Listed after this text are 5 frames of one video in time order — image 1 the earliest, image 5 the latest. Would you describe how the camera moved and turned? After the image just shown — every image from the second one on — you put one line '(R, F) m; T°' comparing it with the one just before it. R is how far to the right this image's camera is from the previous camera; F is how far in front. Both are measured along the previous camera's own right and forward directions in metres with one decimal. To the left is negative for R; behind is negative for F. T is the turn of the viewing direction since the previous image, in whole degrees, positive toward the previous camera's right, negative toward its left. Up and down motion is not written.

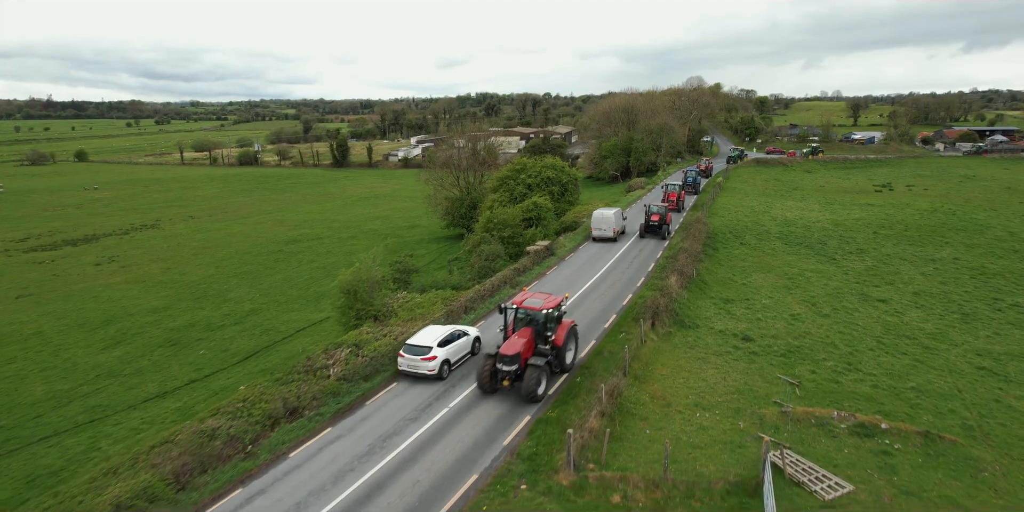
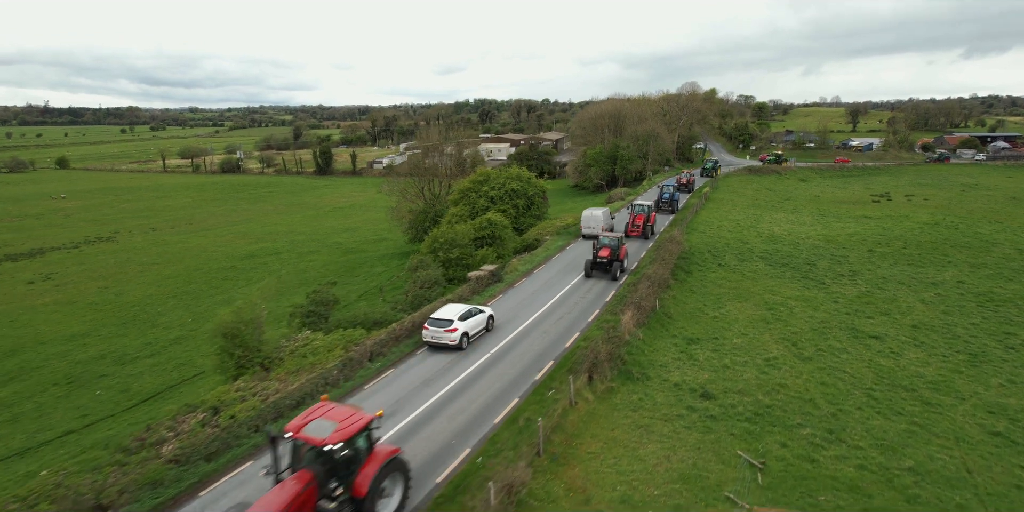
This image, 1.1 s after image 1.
(+2.3, +3.5) m; 0°
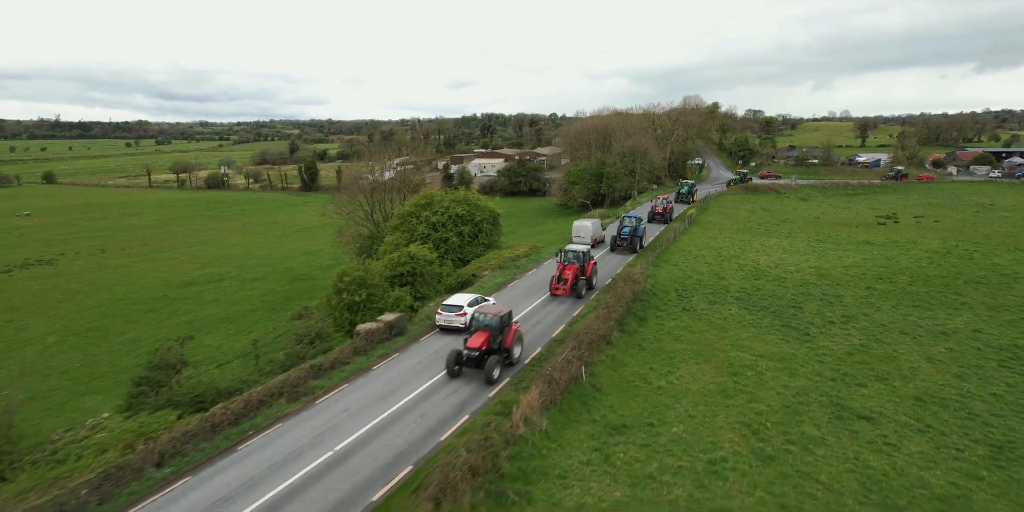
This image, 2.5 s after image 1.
(+3.2, +4.7) m; -1°
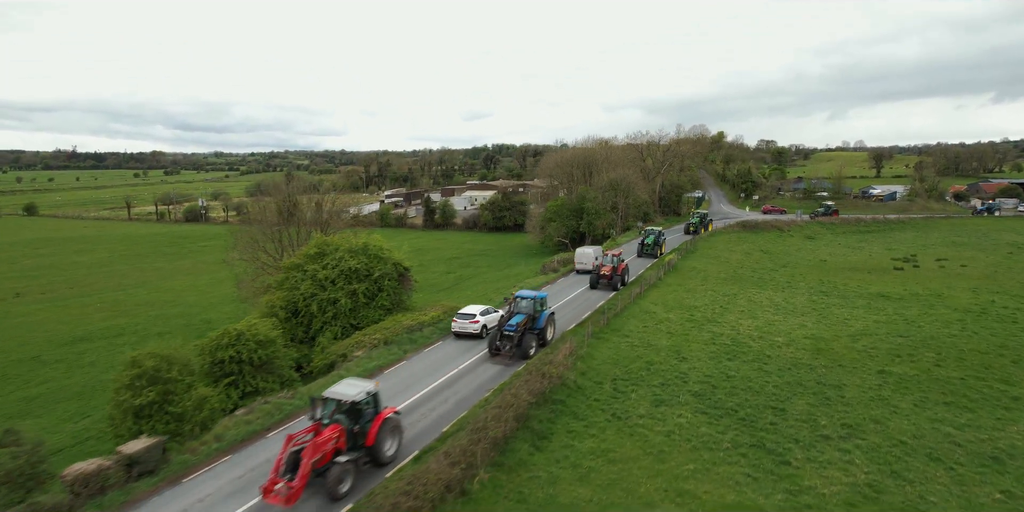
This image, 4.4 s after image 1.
(+4.1, +7.0) m; -1°
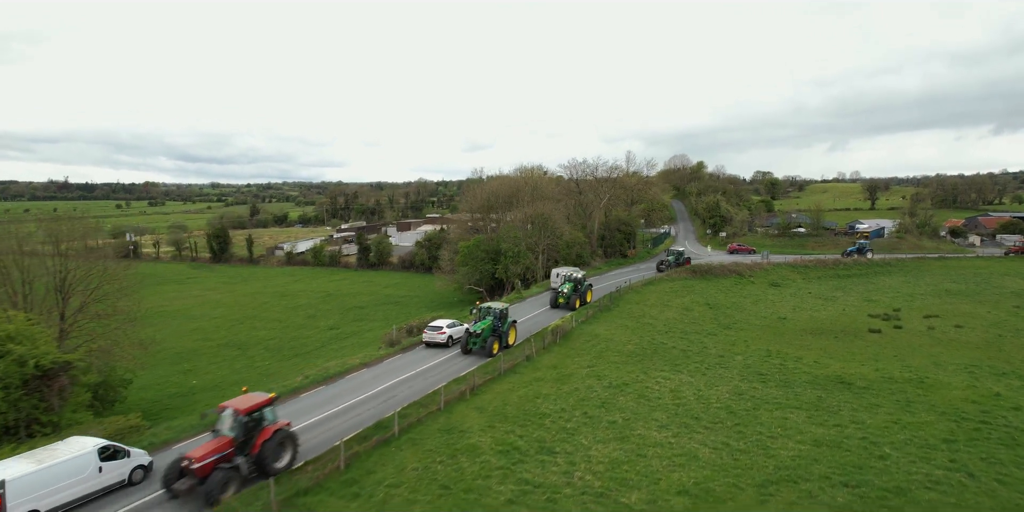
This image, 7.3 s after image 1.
(+7.5, +9.8) m; 0°
